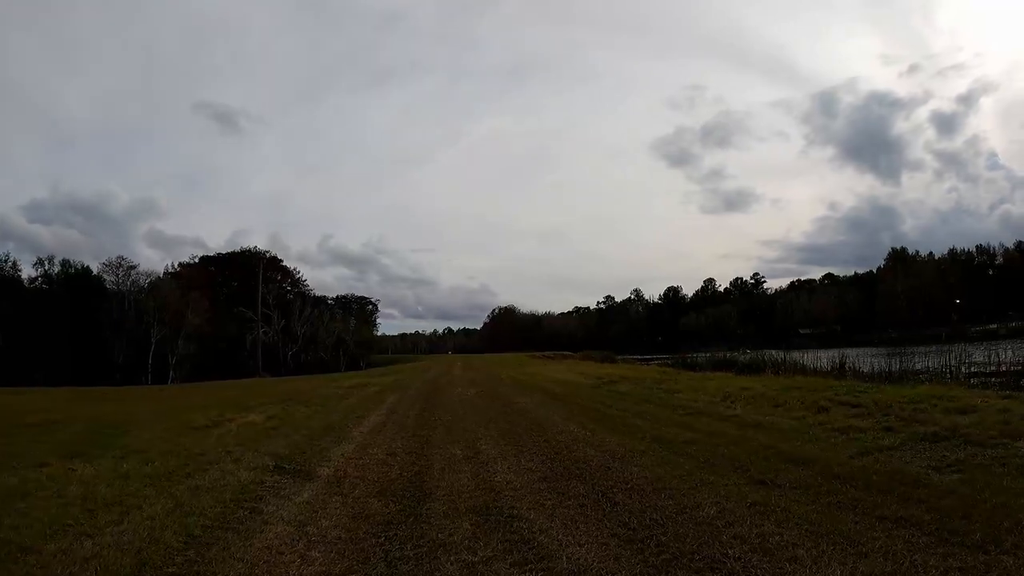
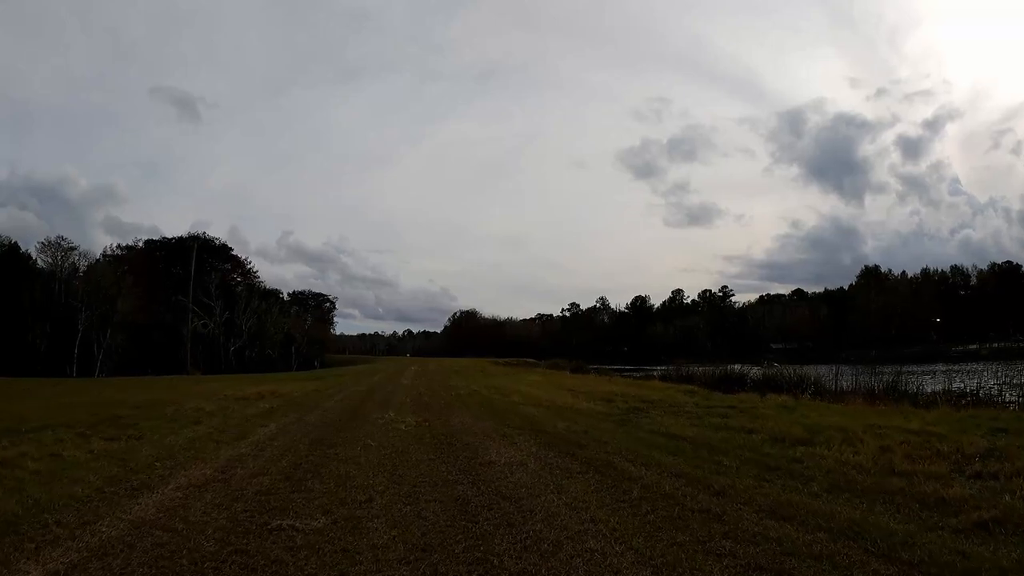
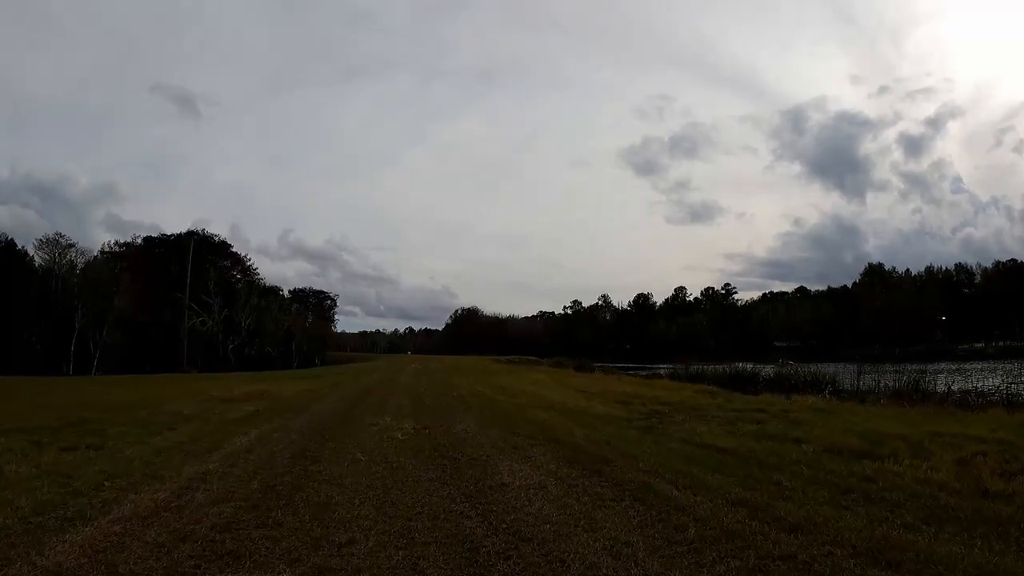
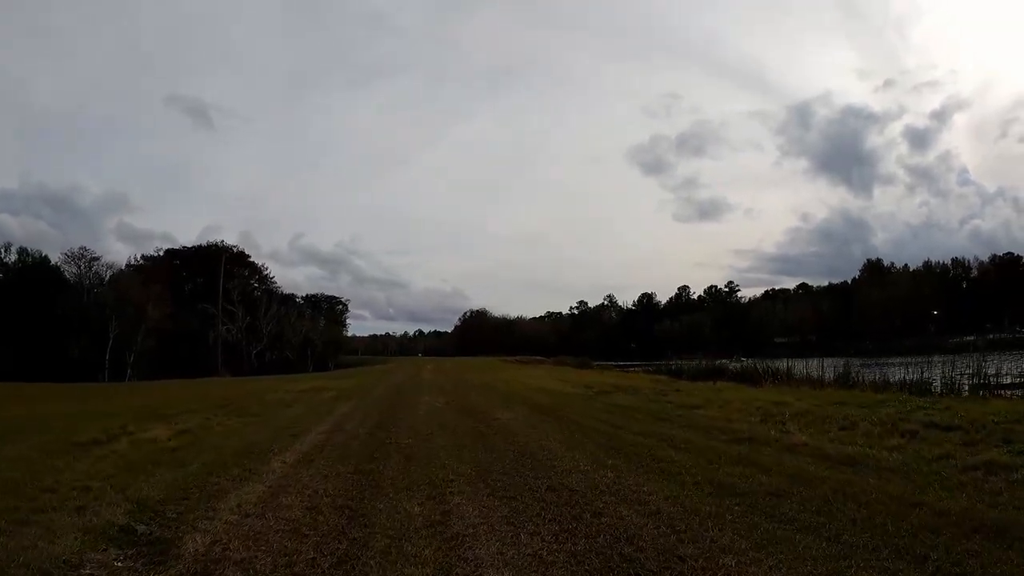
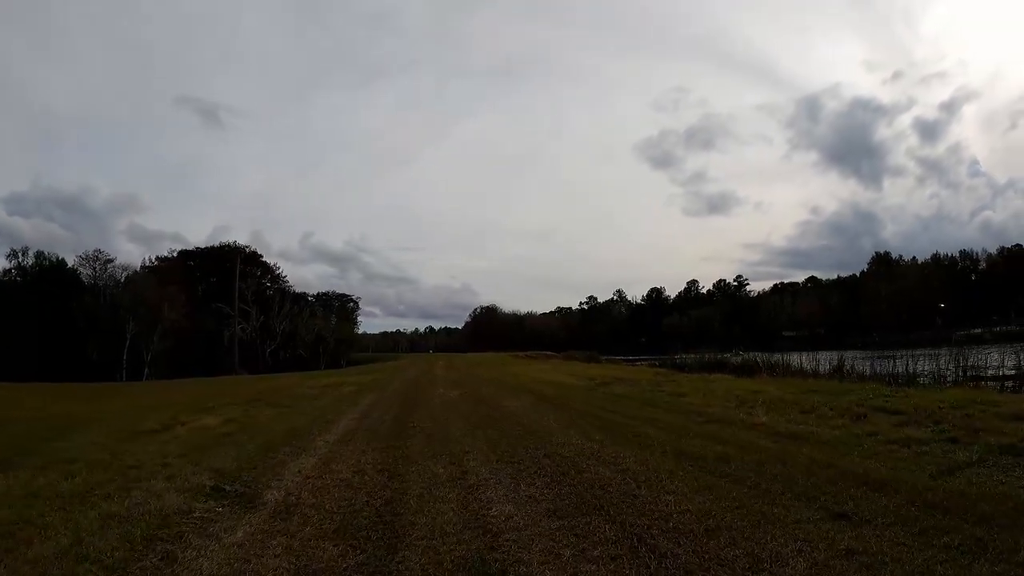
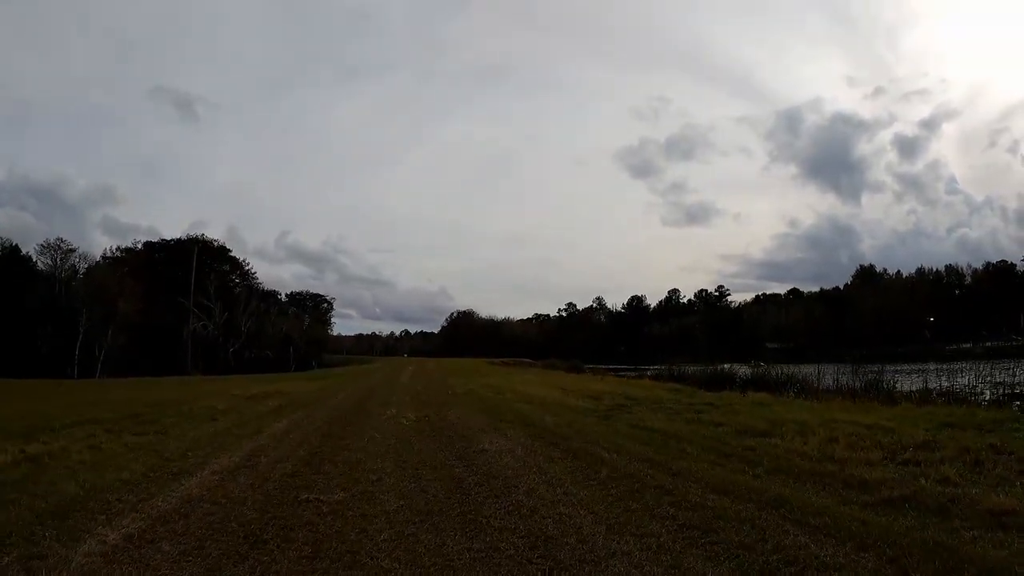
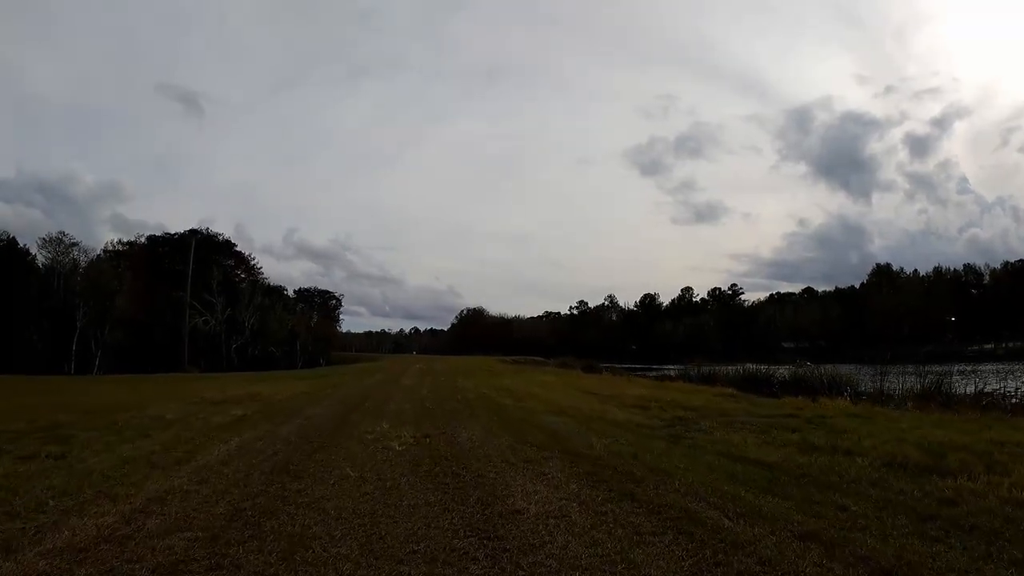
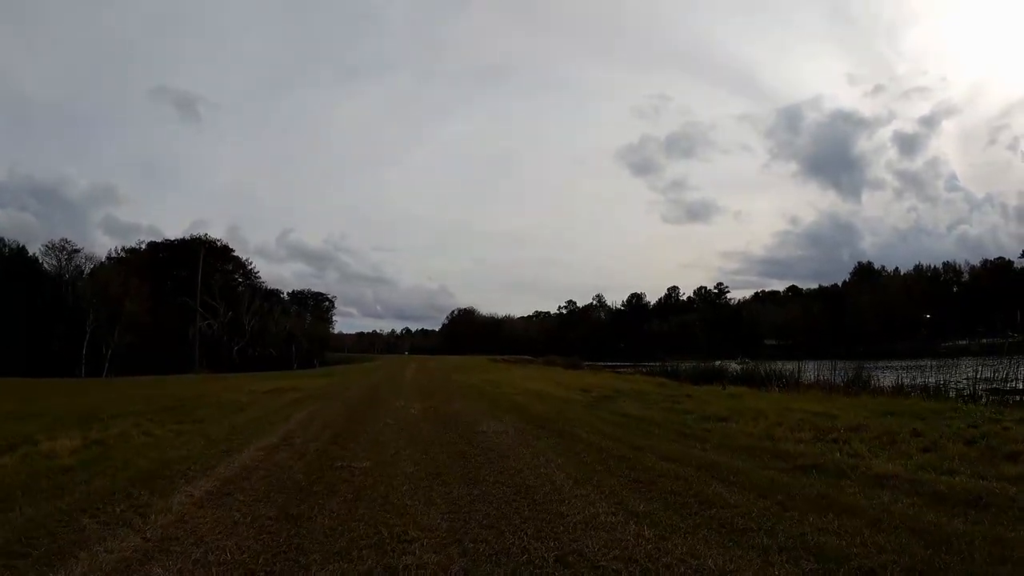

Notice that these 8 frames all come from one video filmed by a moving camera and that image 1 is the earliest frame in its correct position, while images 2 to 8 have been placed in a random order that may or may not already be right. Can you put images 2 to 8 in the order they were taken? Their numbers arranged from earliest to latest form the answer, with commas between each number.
5, 4, 8, 6, 2, 3, 7
